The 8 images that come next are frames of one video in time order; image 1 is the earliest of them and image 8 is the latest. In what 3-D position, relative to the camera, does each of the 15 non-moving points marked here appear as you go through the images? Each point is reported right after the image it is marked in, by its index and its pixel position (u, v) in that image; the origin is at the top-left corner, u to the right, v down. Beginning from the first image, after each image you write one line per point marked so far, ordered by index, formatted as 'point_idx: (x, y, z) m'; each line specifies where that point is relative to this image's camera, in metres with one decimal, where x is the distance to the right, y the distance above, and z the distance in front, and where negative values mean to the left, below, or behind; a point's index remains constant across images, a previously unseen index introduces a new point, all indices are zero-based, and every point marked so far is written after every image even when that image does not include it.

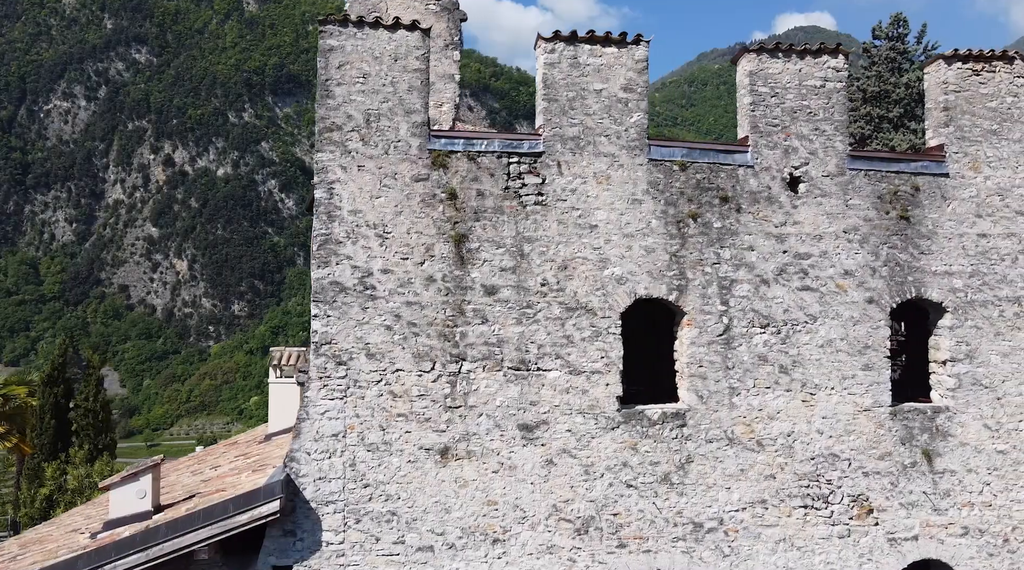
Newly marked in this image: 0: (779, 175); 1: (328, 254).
0: (+3.1, +1.3, +12.1) m
1: (-1.9, +0.3, +10.8) m
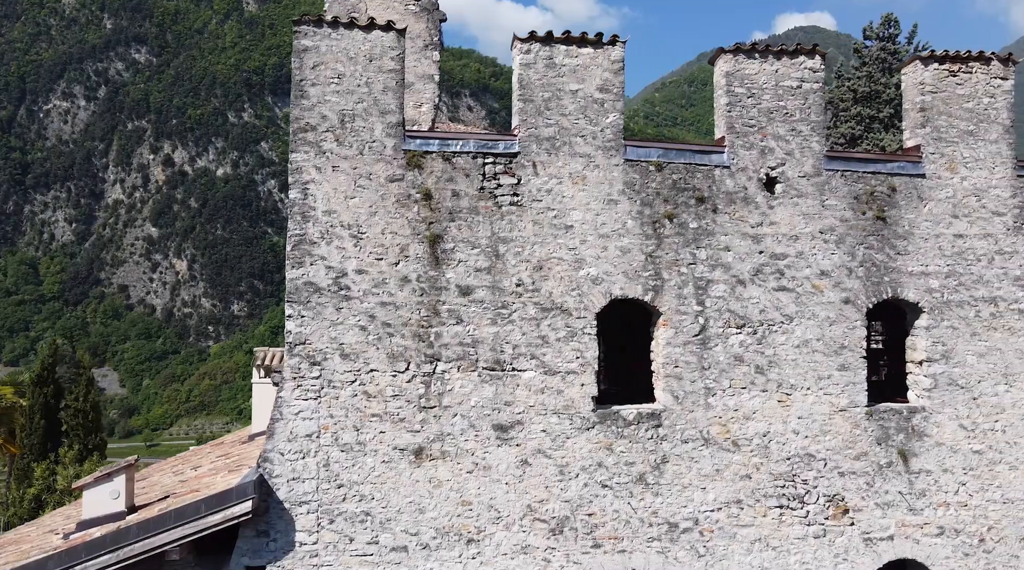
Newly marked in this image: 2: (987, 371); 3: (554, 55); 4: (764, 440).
0: (+2.8, +1.3, +12.1) m
1: (-2.2, +0.3, +10.8) m
2: (+5.6, -1.0, +12.5) m
3: (+0.5, +2.5, +11.6) m
4: (+2.8, -1.7, +11.8) m
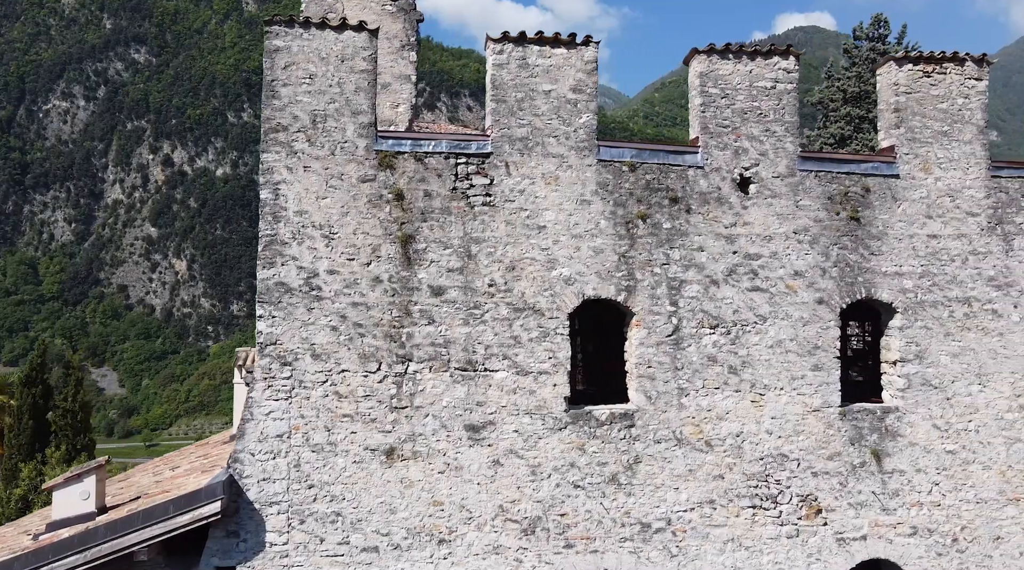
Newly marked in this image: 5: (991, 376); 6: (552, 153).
0: (+2.5, +1.3, +12.1) m
1: (-2.5, +0.3, +10.8) m
2: (+5.3, -1.0, +12.5) m
3: (+0.2, +2.5, +11.6) m
4: (+2.5, -1.7, +11.8) m
5: (+5.7, -1.1, +12.6) m
6: (+0.4, +1.4, +11.6) m
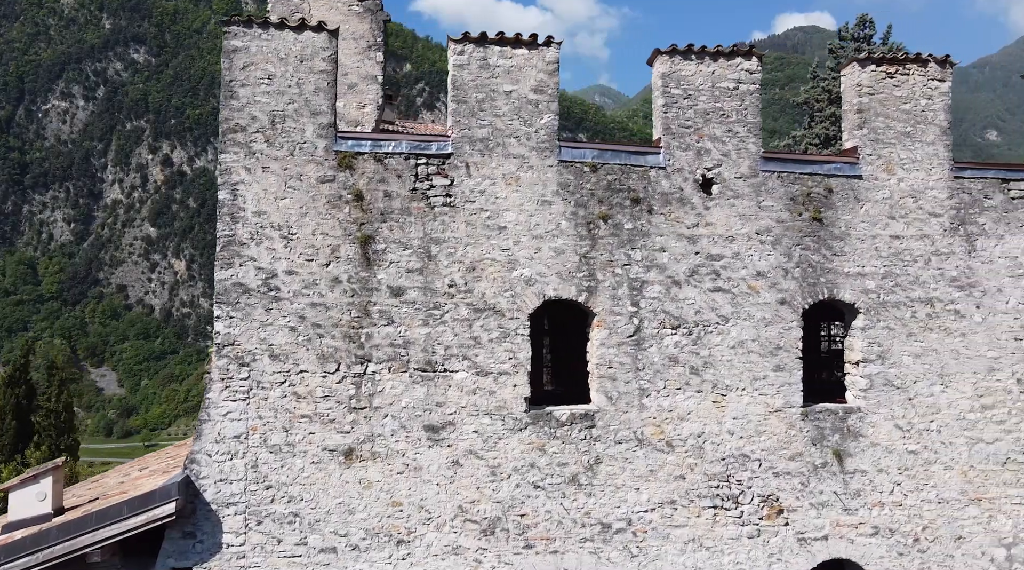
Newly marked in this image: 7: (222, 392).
0: (+2.1, +1.2, +12.1) m
1: (-2.9, +0.3, +10.8) m
2: (+4.9, -1.0, +12.6) m
3: (-0.3, +2.5, +11.6) m
4: (+2.1, -1.7, +11.8) m
5: (+5.3, -1.1, +12.6) m
6: (0.0, +1.4, +11.6) m
7: (-2.9, -1.1, +10.7) m
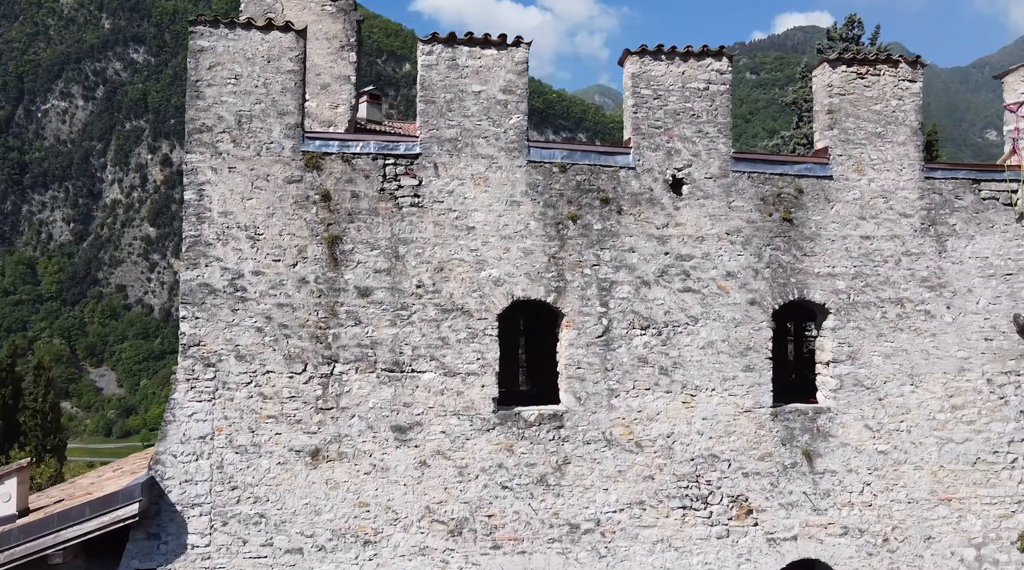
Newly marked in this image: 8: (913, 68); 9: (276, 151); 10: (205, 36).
0: (+1.7, +1.2, +12.1) m
1: (-3.2, +0.3, +10.8) m
2: (+4.5, -1.0, +12.6) m
3: (-0.6, +2.5, +11.6) m
4: (+1.7, -1.7, +11.8) m
5: (+4.9, -1.1, +12.6) m
6: (-0.3, +1.4, +11.6) m
7: (-3.3, -1.1, +10.6) m
8: (+4.9, +2.7, +12.9) m
9: (-2.5, +1.4, +11.0) m
10: (-3.2, +2.6, +10.9) m
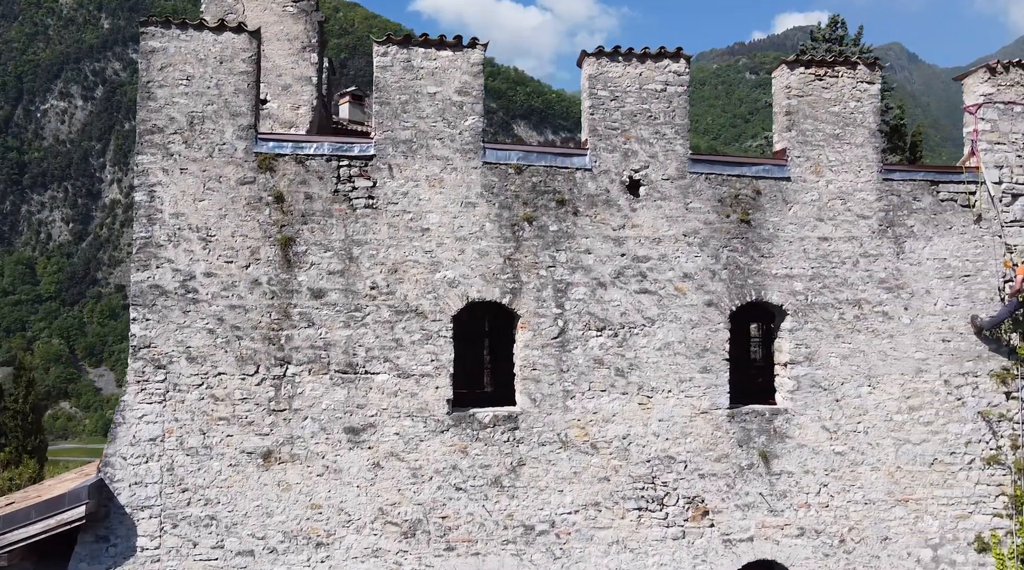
0: (+1.2, +1.2, +12.1) m
1: (-3.7, +0.3, +10.8) m
2: (+4.0, -1.0, +12.6) m
3: (-1.1, +2.5, +11.6) m
4: (+1.3, -1.8, +11.8) m
5: (+4.4, -1.1, +12.7) m
6: (-0.8, +1.4, +11.6) m
7: (-3.8, -1.1, +10.6) m
8: (+4.4, +2.6, +12.9) m
9: (-3.0, +1.4, +11.0) m
10: (-3.7, +2.5, +10.9) m
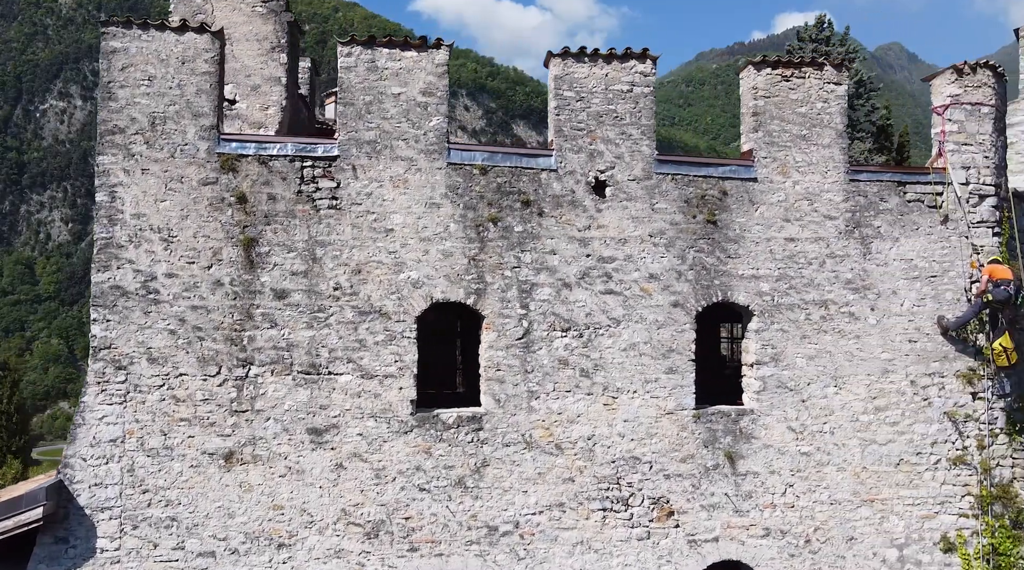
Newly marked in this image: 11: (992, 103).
0: (+0.8, +1.2, +12.1) m
1: (-4.1, +0.3, +10.7) m
2: (+3.6, -1.1, +12.6) m
3: (-1.5, +2.5, +11.6) m
4: (+0.9, -1.8, +11.9) m
5: (+4.0, -1.1, +12.7) m
6: (-1.2, +1.4, +11.6) m
7: (-4.1, -1.1, +10.6) m
8: (+4.0, +2.6, +13.0) m
9: (-3.3, +1.4, +11.0) m
10: (-4.0, +2.5, +10.9) m
11: (+6.1, +2.3, +13.4) m
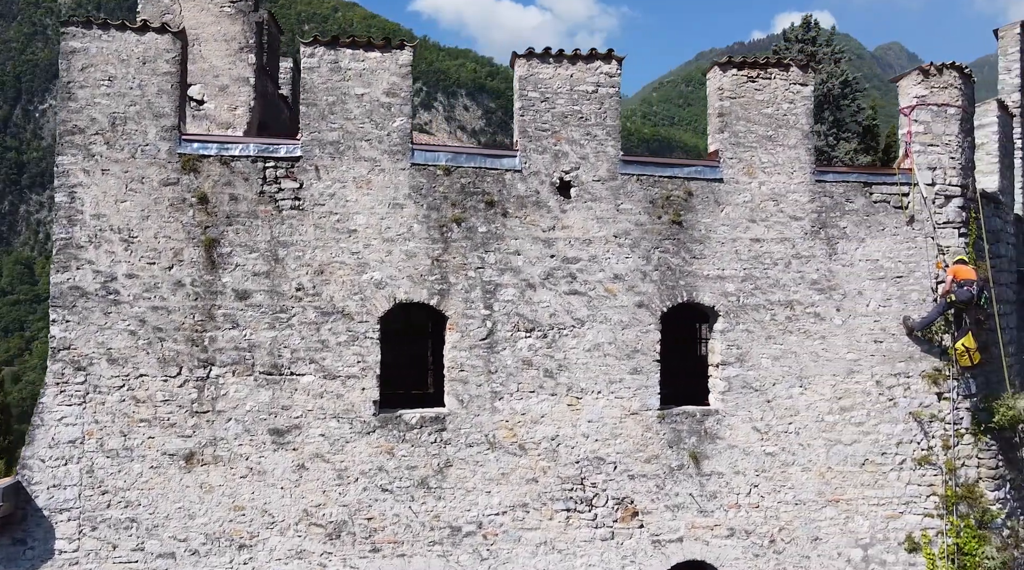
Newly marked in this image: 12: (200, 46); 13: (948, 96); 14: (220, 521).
0: (+0.4, +1.2, +12.2) m
1: (-4.5, +0.3, +10.7) m
2: (+3.2, -1.1, +12.7) m
3: (-1.9, +2.5, +11.6) m
4: (+0.5, -1.8, +11.9) m
5: (+3.6, -1.1, +12.7) m
6: (-1.6, +1.4, +11.6) m
7: (-4.5, -1.1, +10.6) m
8: (+3.6, +2.6, +13.0) m
9: (-3.7, +1.4, +11.0) m
10: (-4.4, +2.5, +10.8) m
11: (+5.7, +2.3, +13.4) m
12: (-4.1, +3.2, +13.9) m
13: (+5.5, +2.4, +13.4) m
14: (-3.0, -2.4, +10.8) m
